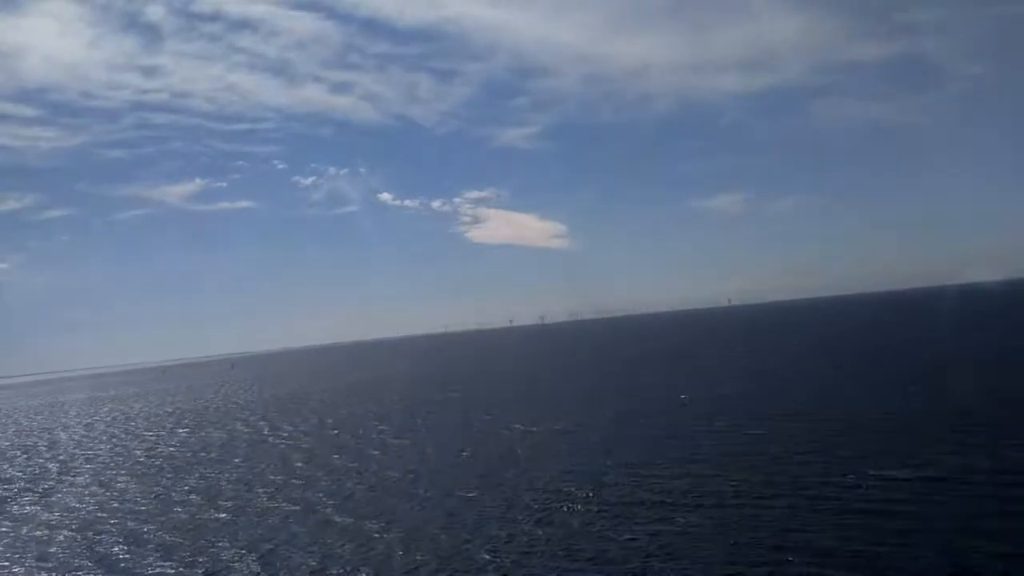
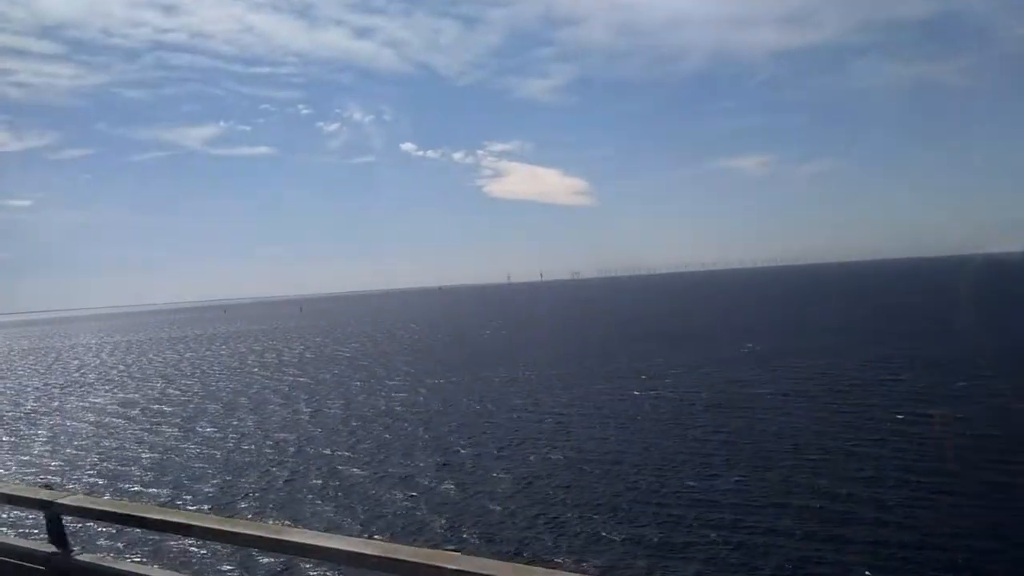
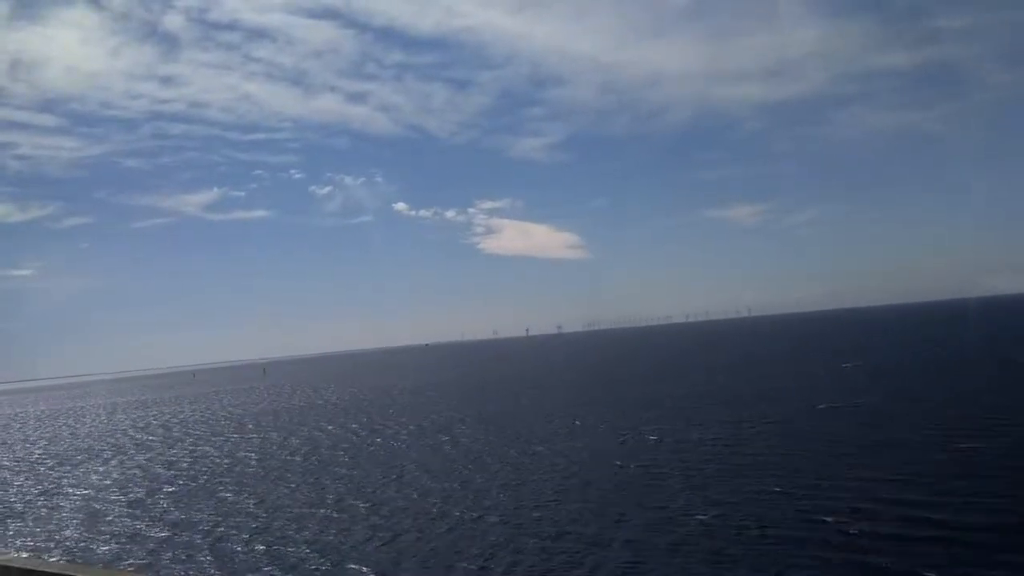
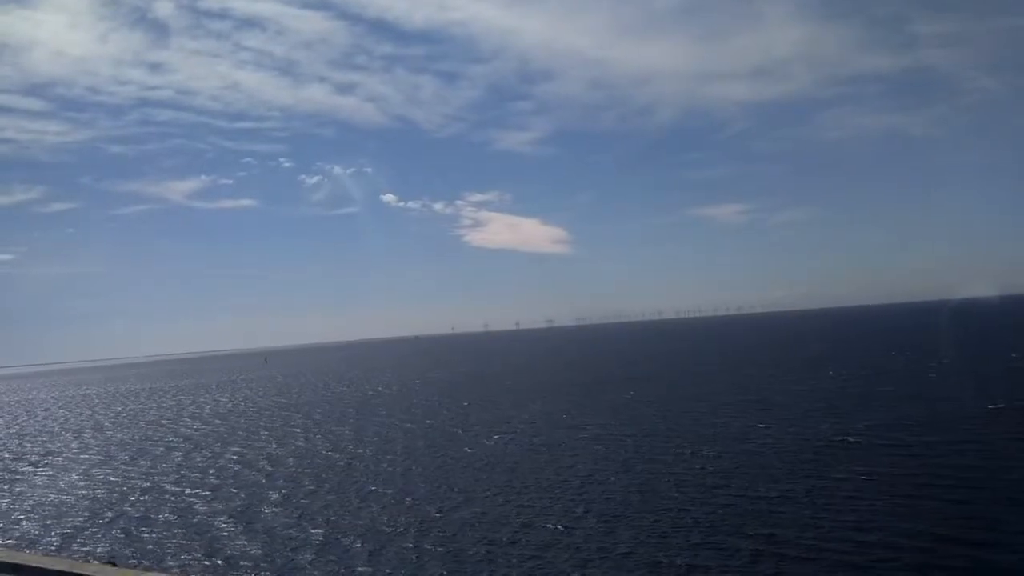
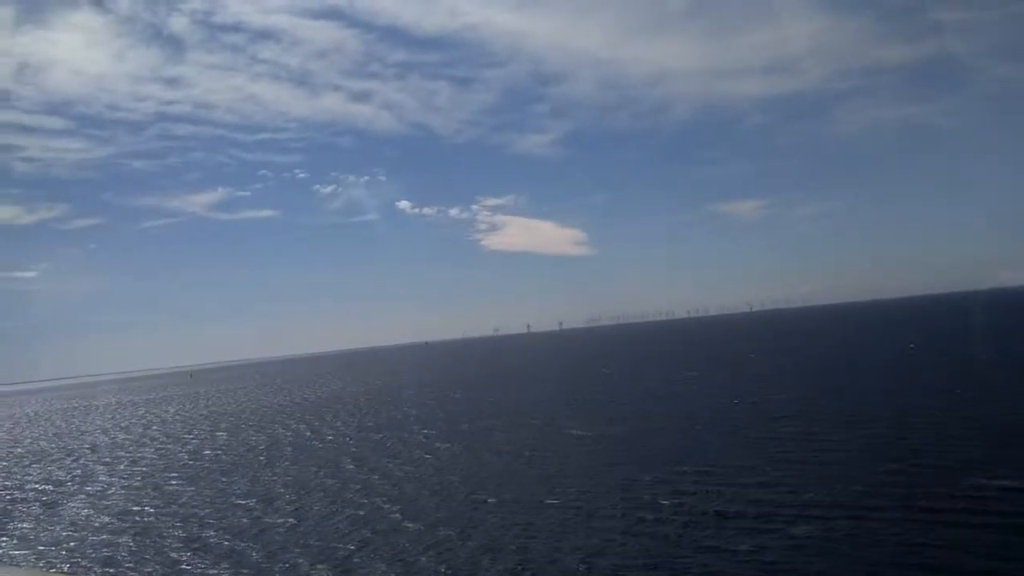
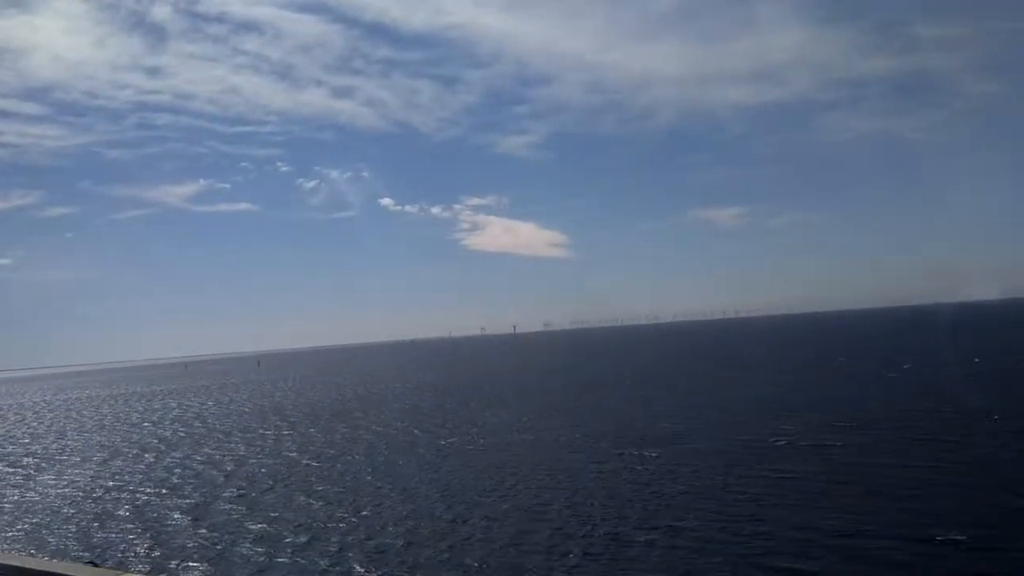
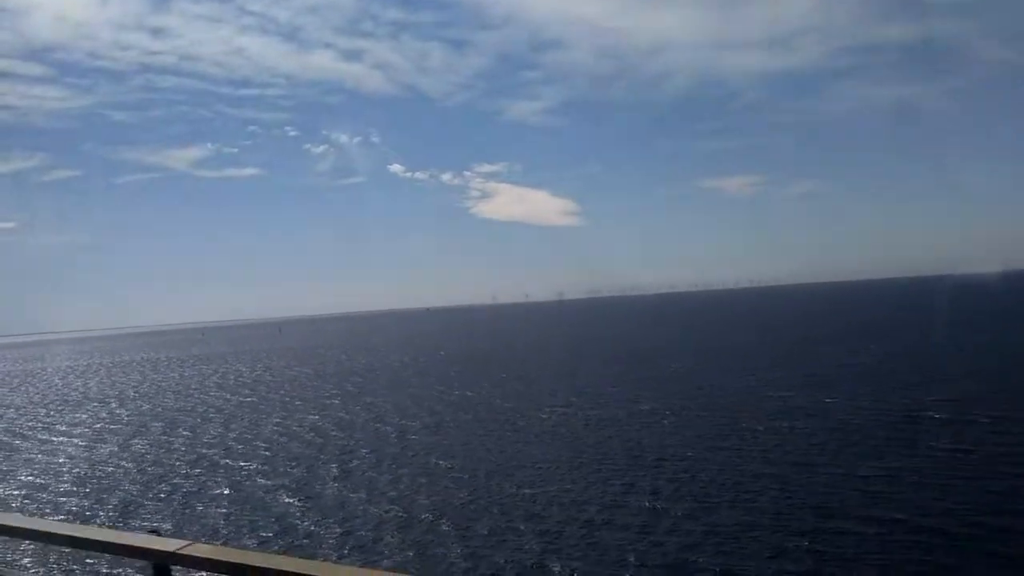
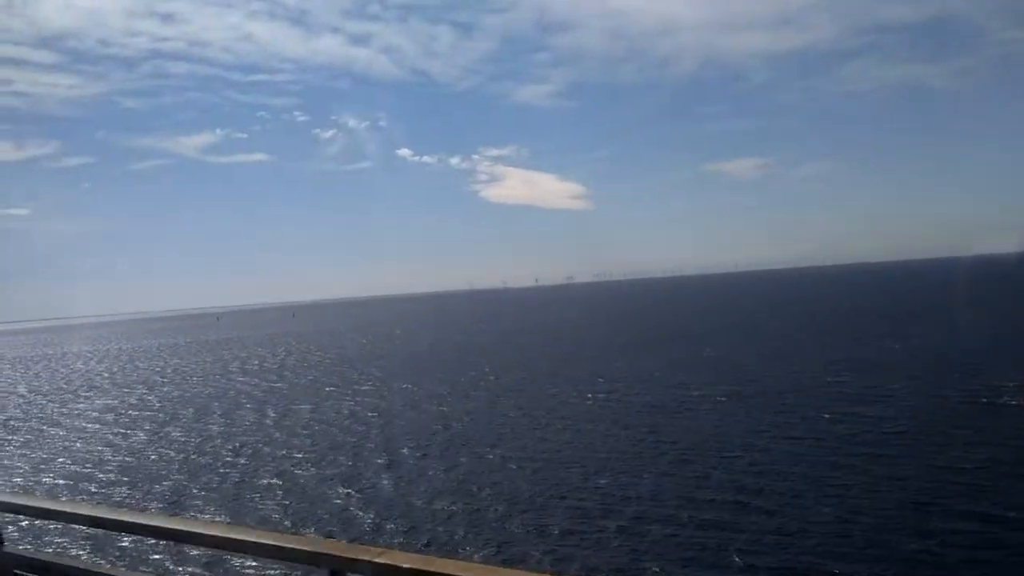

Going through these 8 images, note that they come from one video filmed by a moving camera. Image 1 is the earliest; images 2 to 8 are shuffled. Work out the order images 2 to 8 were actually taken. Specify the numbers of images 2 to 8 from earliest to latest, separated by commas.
5, 3, 6, 4, 7, 8, 2
